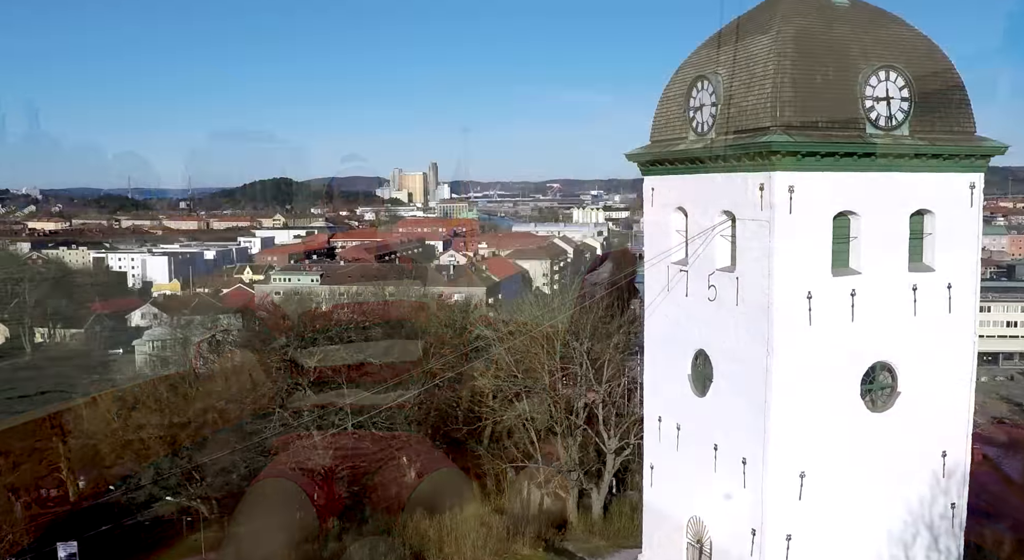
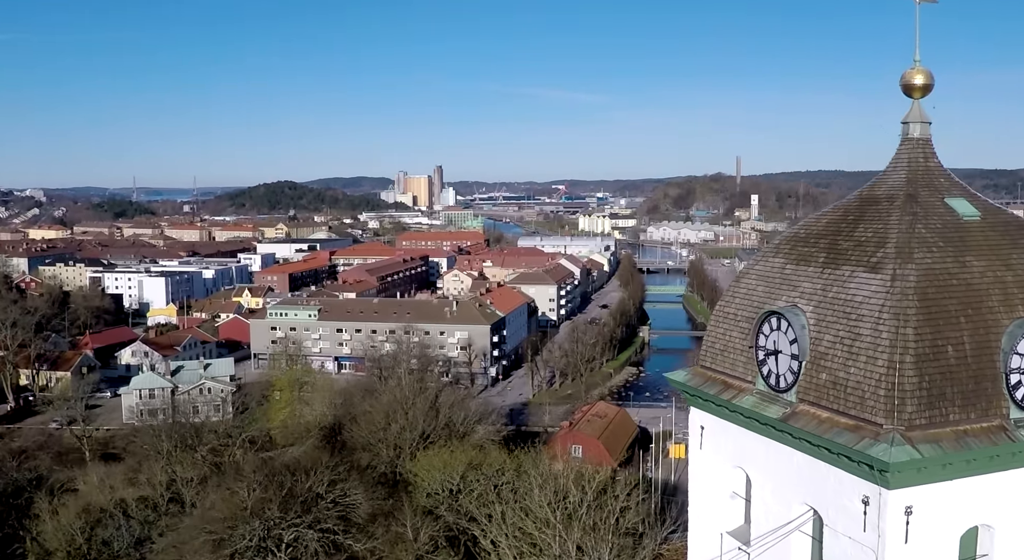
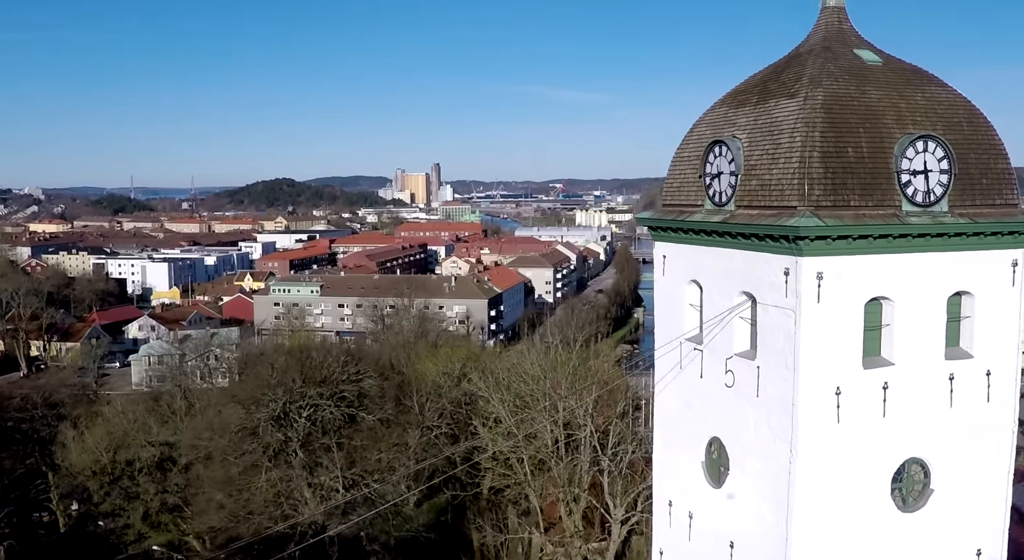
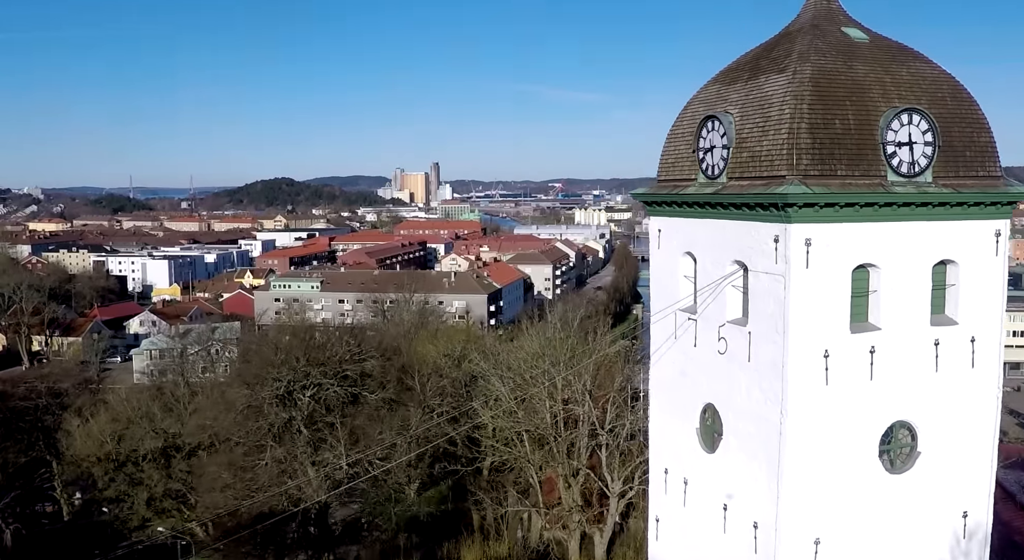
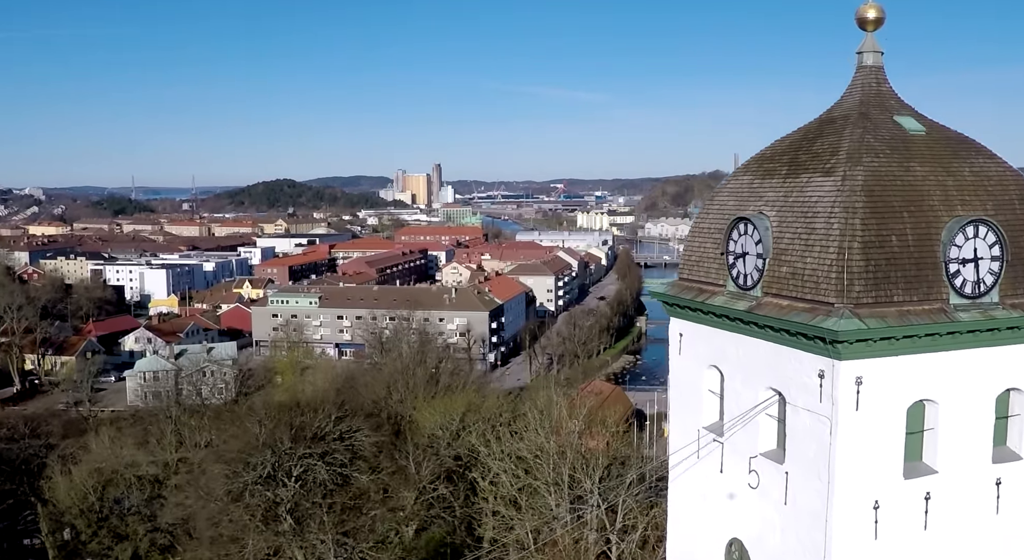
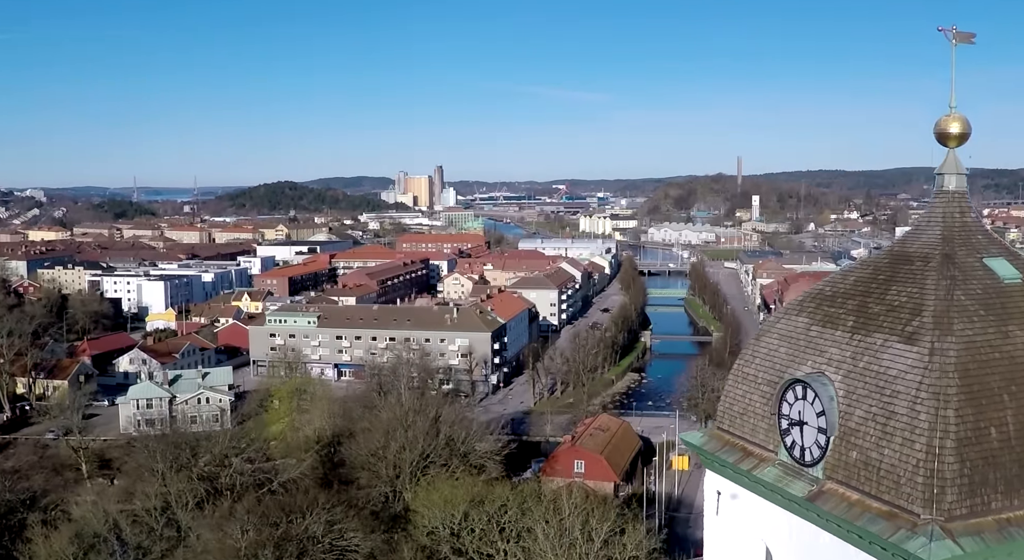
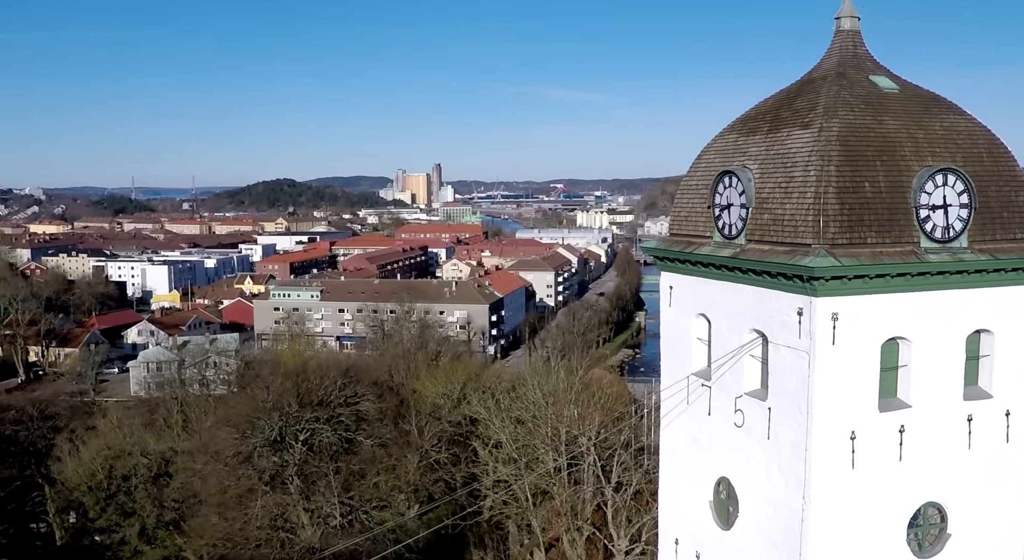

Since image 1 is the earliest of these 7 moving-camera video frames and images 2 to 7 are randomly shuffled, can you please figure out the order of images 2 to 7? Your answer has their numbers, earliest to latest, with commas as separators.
4, 3, 7, 5, 2, 6
